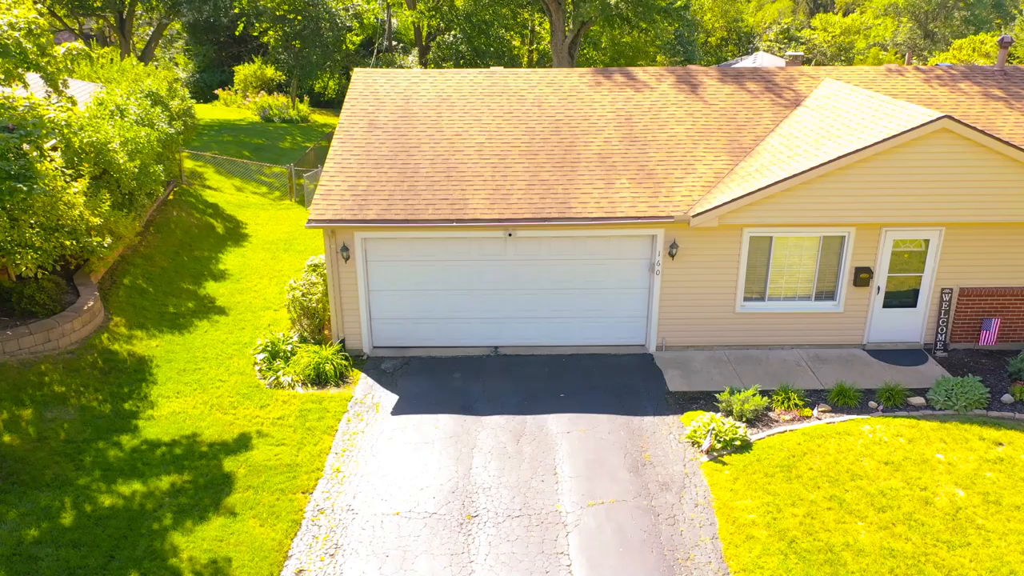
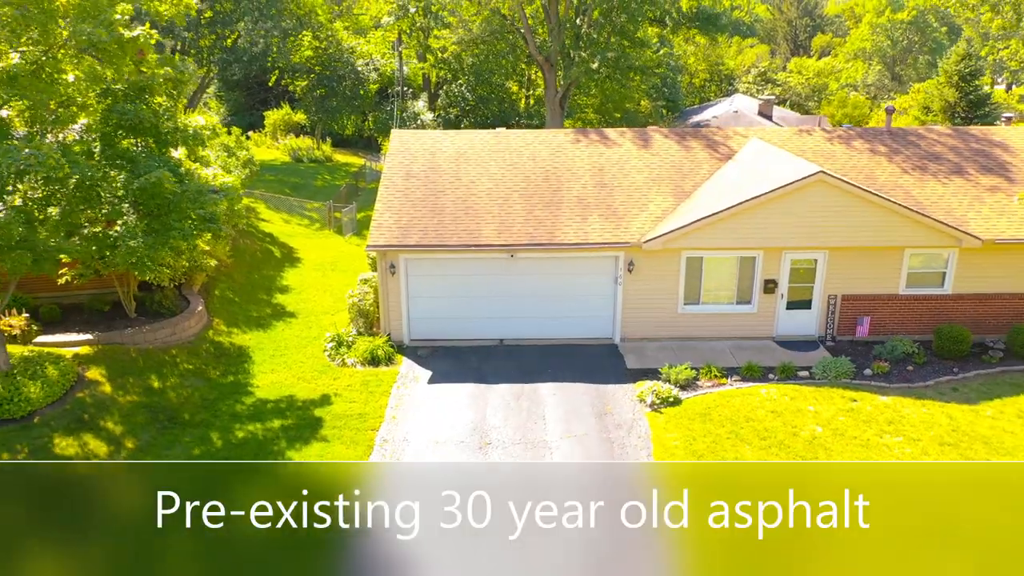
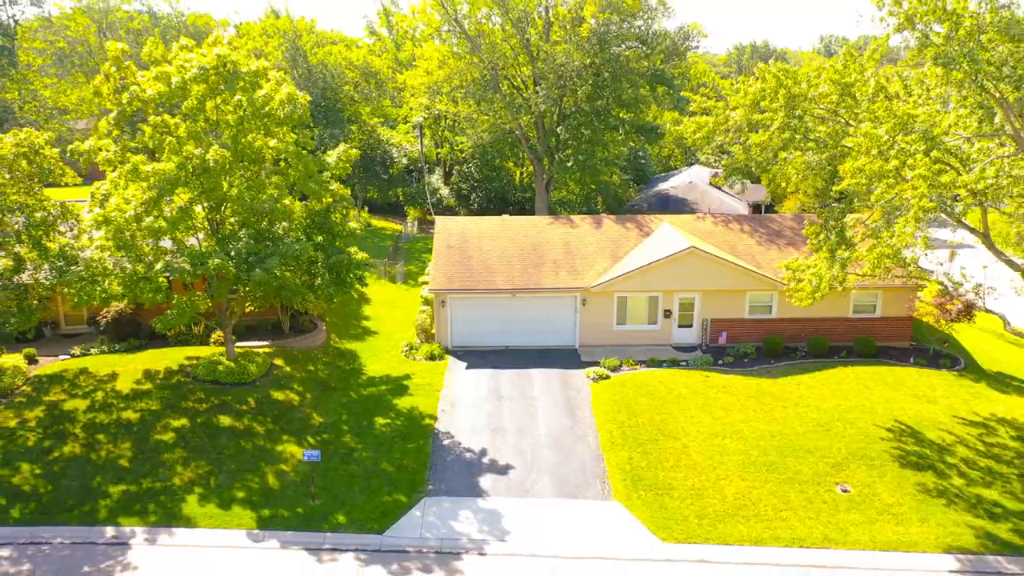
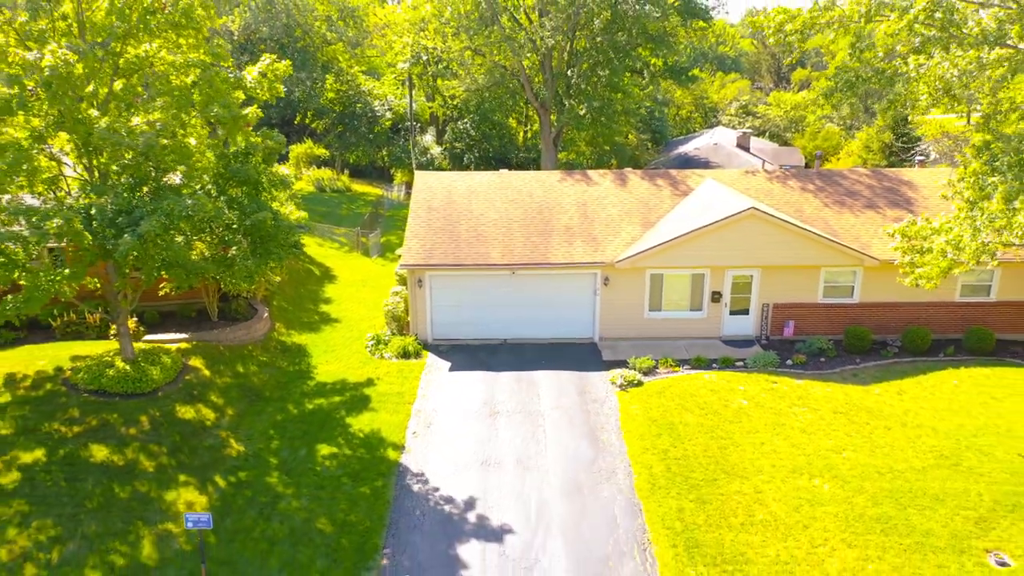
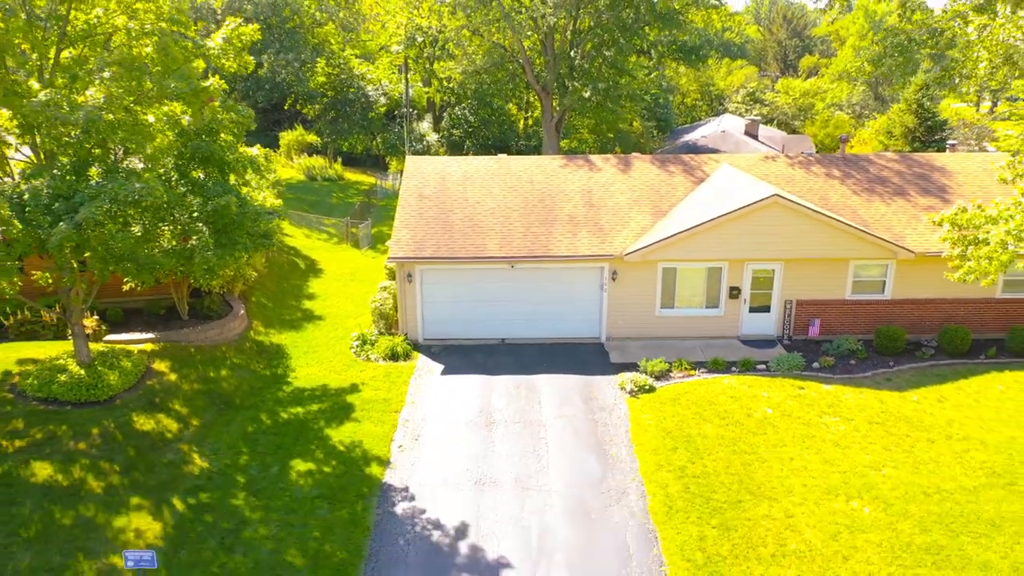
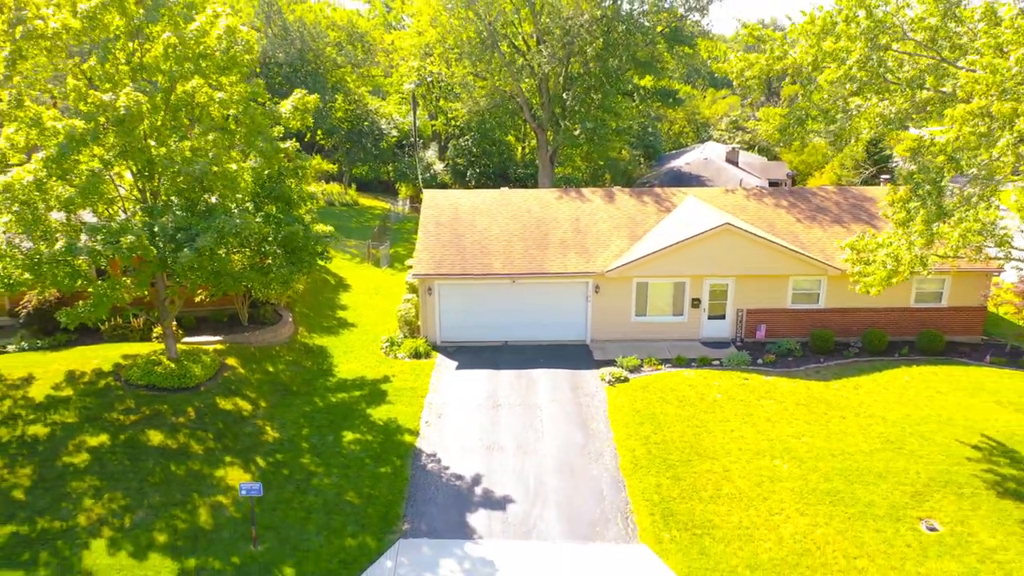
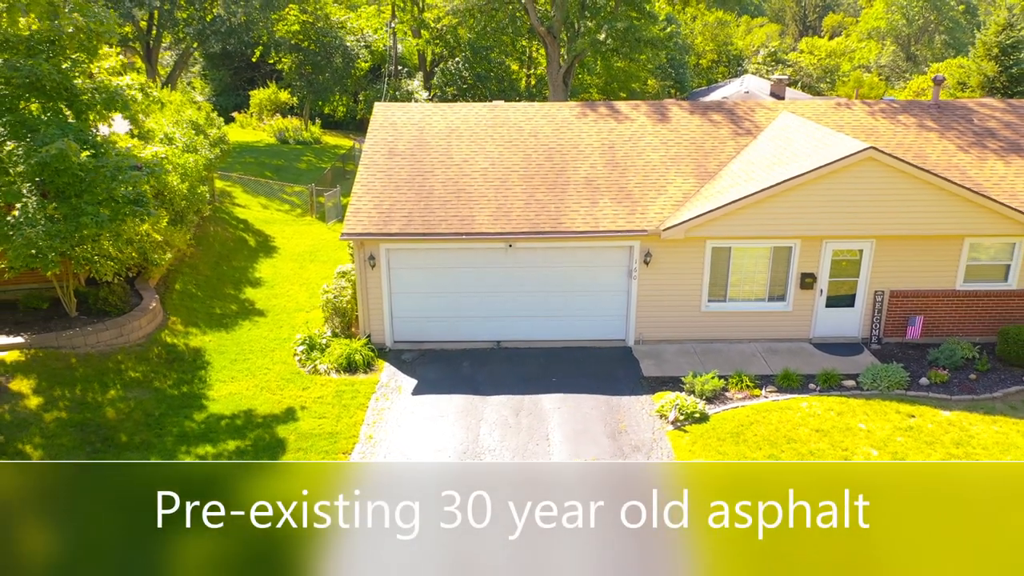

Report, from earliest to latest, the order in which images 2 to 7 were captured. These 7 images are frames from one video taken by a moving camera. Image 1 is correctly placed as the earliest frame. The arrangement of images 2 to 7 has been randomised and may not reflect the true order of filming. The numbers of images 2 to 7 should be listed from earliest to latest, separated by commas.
7, 2, 5, 4, 6, 3
